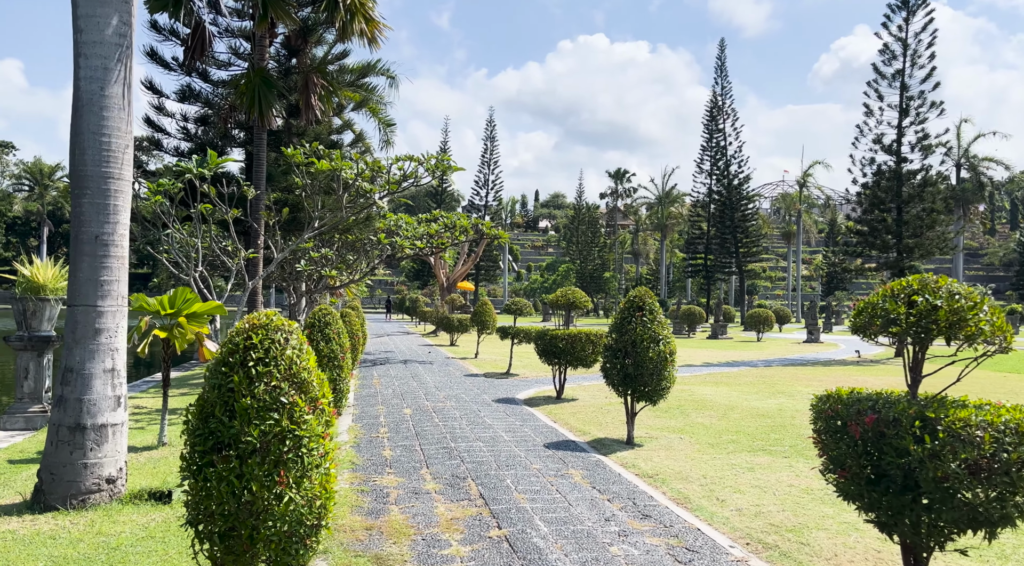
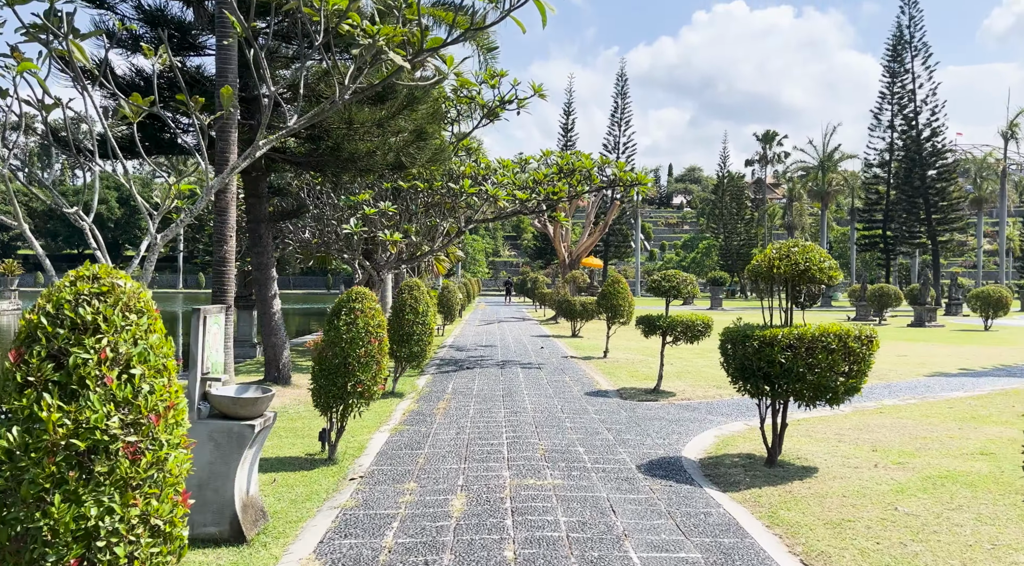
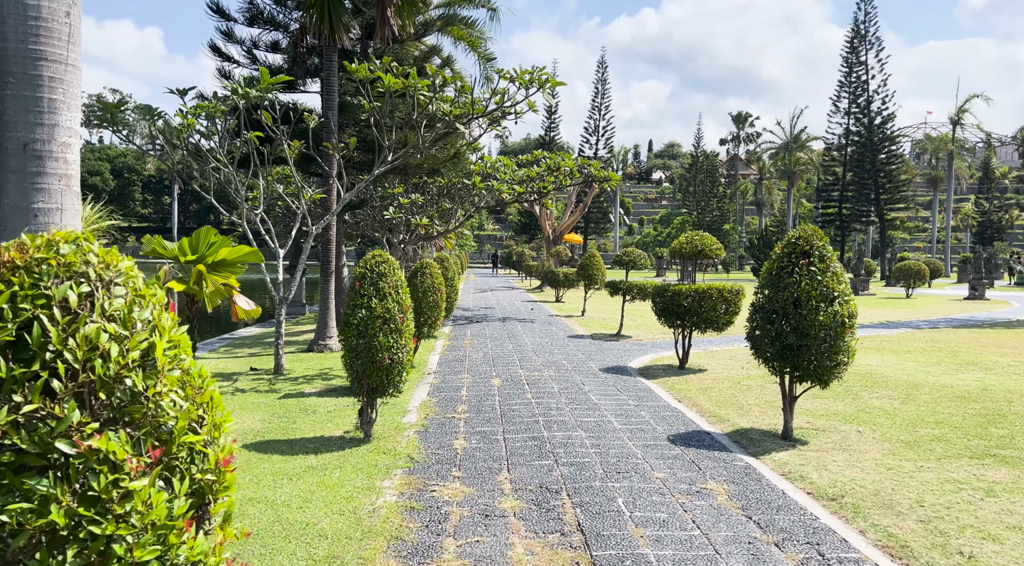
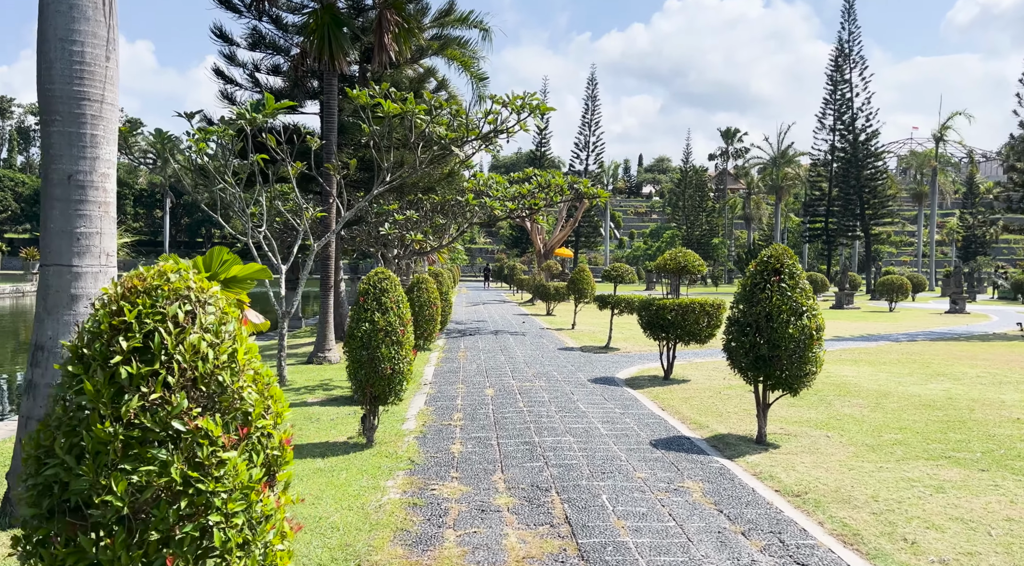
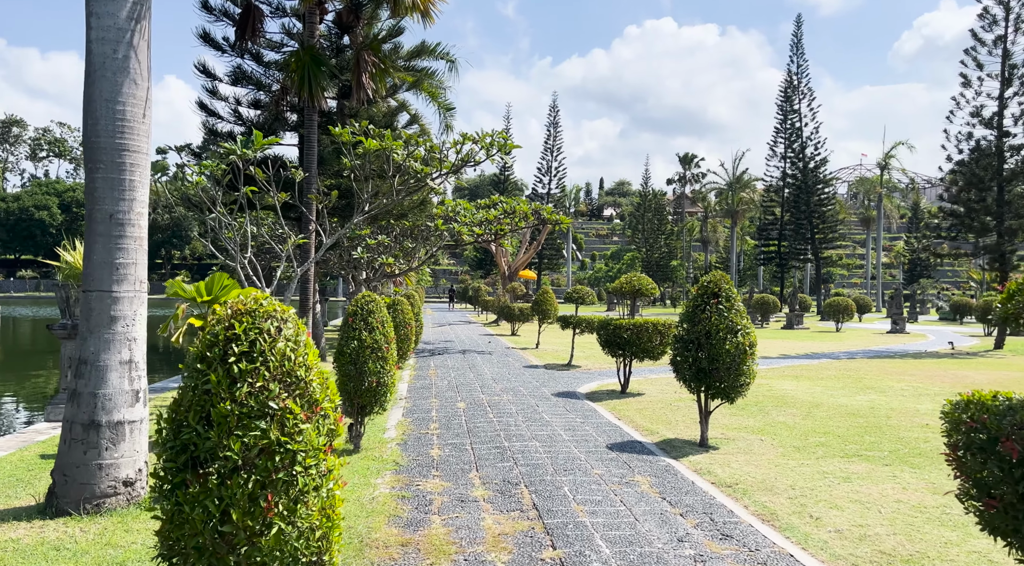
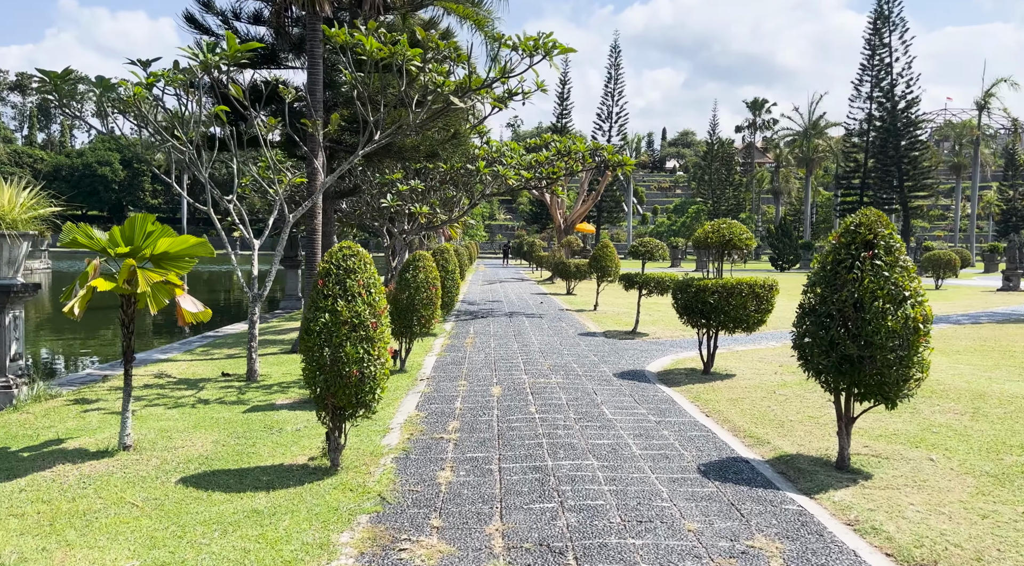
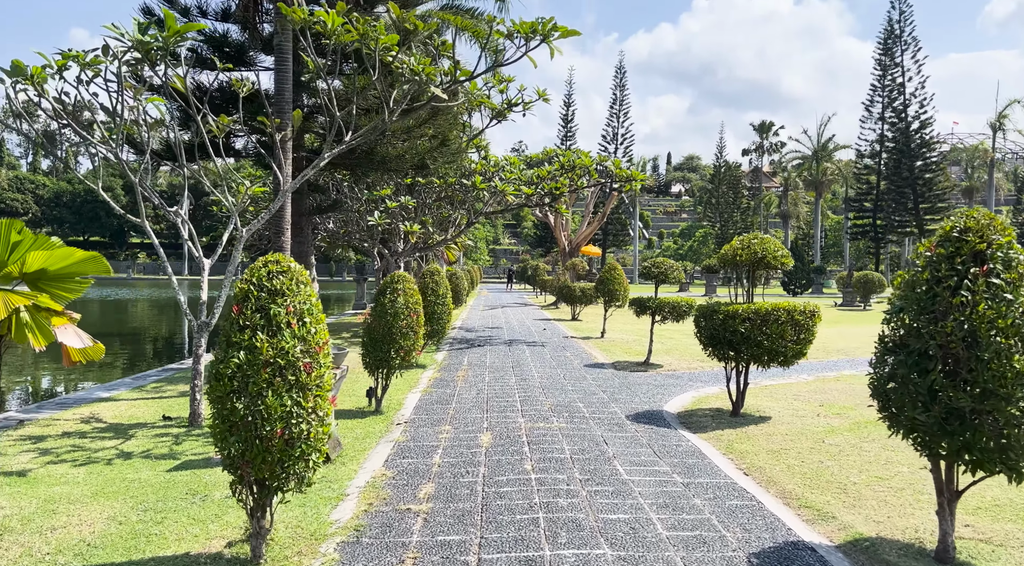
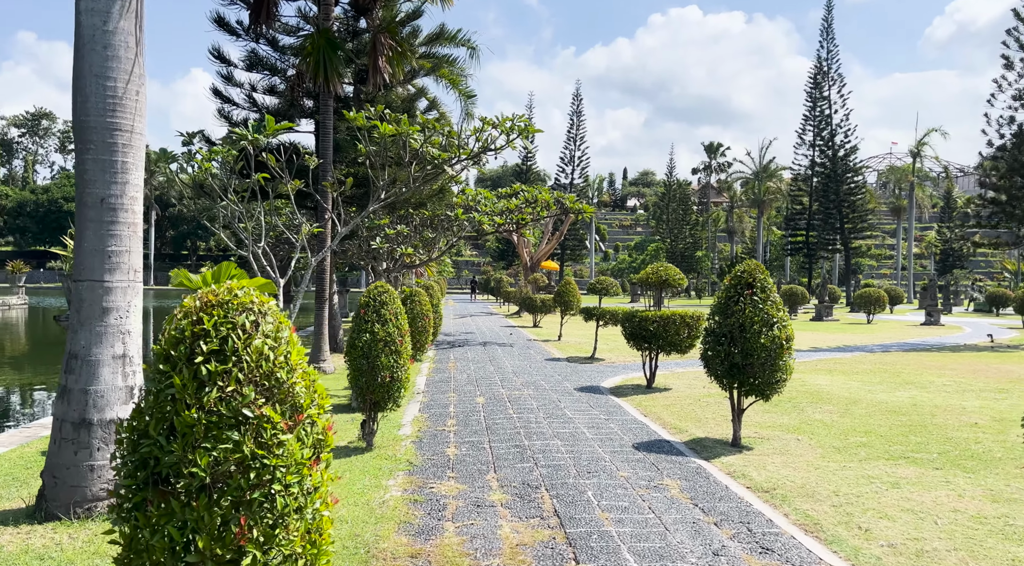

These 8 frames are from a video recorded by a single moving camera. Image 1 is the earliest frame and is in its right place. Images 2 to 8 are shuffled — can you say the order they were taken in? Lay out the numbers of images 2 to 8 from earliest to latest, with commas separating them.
5, 8, 4, 3, 6, 7, 2
